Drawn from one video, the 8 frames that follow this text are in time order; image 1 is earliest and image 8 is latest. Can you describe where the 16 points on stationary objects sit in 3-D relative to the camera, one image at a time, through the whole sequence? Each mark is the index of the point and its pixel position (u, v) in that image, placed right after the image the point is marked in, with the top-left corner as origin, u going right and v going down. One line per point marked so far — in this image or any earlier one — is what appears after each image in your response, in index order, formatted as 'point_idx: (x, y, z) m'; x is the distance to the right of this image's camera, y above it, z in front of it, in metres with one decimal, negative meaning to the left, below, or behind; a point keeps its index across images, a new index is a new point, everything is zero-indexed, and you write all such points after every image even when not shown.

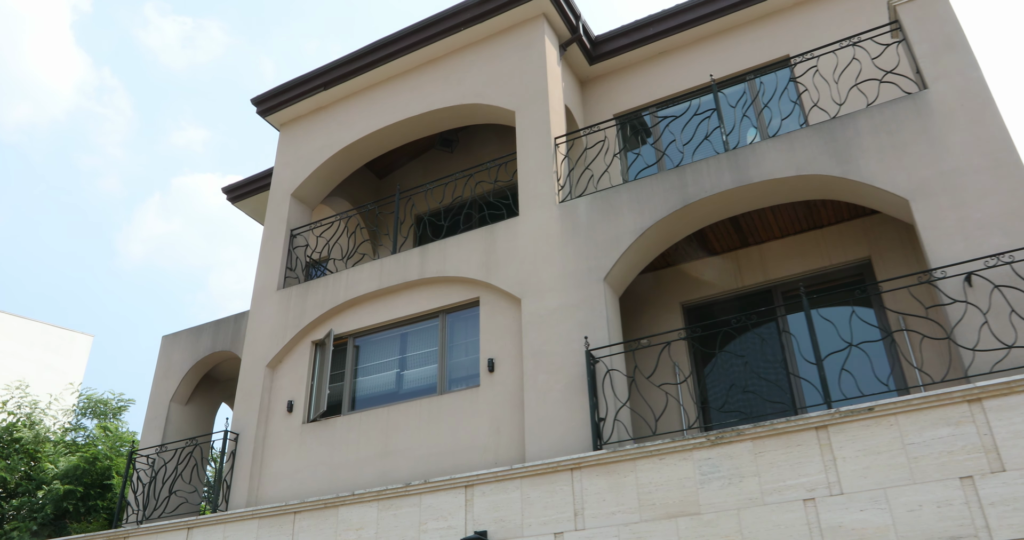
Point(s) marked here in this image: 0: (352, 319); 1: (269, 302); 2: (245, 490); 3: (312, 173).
0: (-2.3, -0.7, +10.8) m
1: (-3.7, -0.5, +11.5) m
2: (-3.5, -2.9, +10.1) m
3: (-3.3, +1.6, +12.5) m
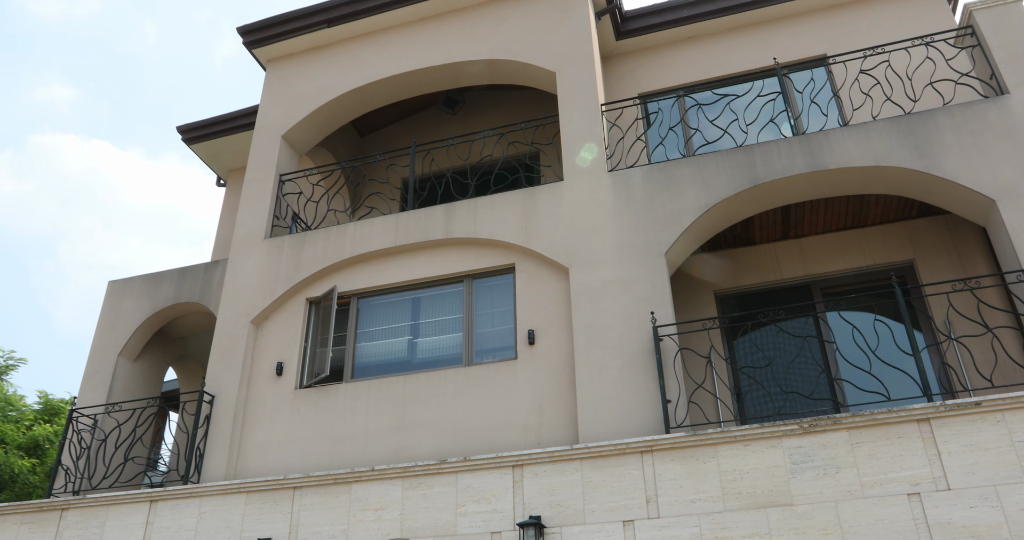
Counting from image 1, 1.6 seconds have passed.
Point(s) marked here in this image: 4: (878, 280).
0: (-2.0, -0.1, +9.7) m
1: (-3.5, +0.3, +10.1) m
2: (-3.3, -2.2, +8.7) m
3: (-3.0, +2.3, +11.2) m
4: (+4.5, -0.1, +9.4) m
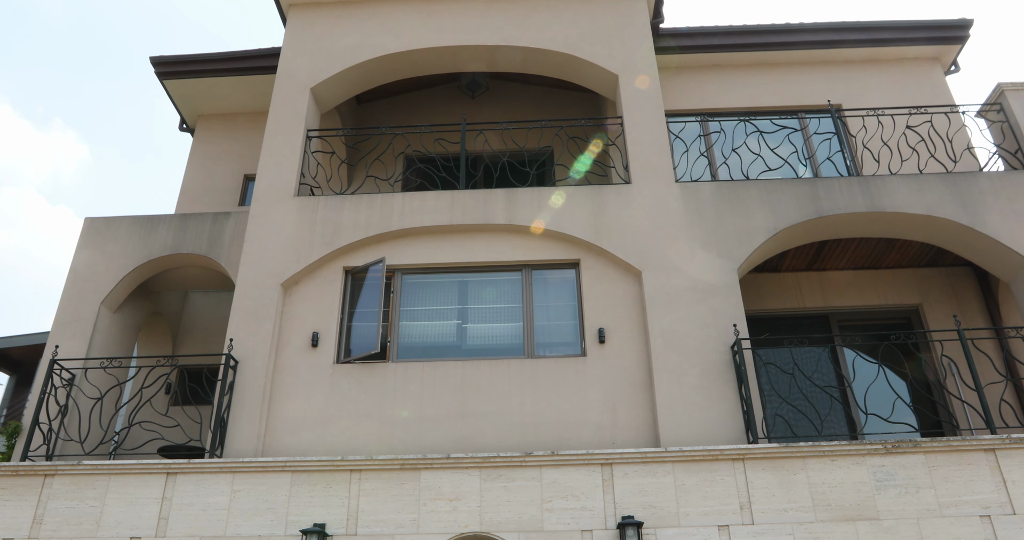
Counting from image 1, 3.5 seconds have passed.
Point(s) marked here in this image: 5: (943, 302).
0: (-1.3, +0.2, +9.1) m
1: (-2.8, +0.8, +9.2) m
2: (-2.7, -1.7, +7.9) m
3: (-2.4, +2.7, +10.4) m
4: (+5.1, -0.6, +10.2) m
5: (+5.7, -0.4, +10.0) m
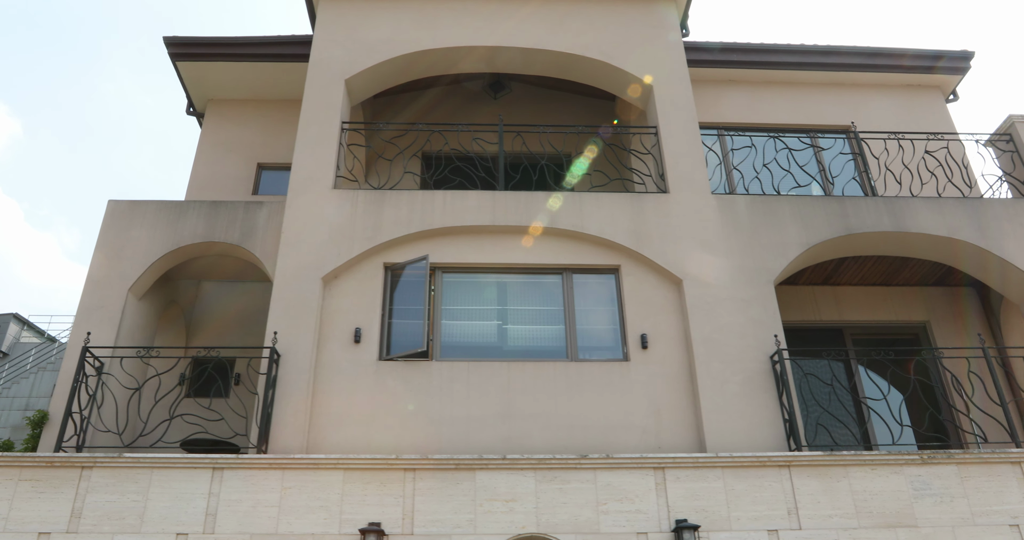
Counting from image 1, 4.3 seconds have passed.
0: (-0.8, +0.2, +9.1) m
1: (-2.3, +0.8, +9.1) m
2: (-2.2, -1.6, +7.7) m
3: (-1.9, +2.8, +10.3) m
4: (+5.4, -0.9, +10.7) m
5: (+6.1, -0.7, +10.5) m
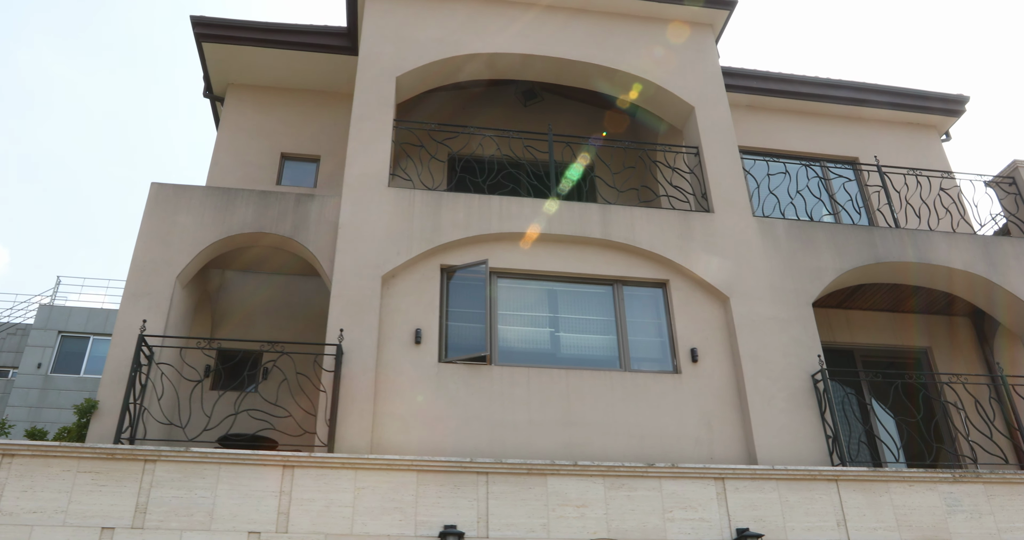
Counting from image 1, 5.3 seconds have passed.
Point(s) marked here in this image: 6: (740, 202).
0: (-0.2, +0.2, +9.2) m
1: (-1.6, +0.9, +9.0) m
2: (-1.5, -1.6, +7.7) m
3: (-1.2, +2.8, +10.2) m
4: (+5.8, -1.3, +11.3) m
5: (+6.5, -1.1, +11.3) m
6: (+3.0, +0.9, +9.9) m
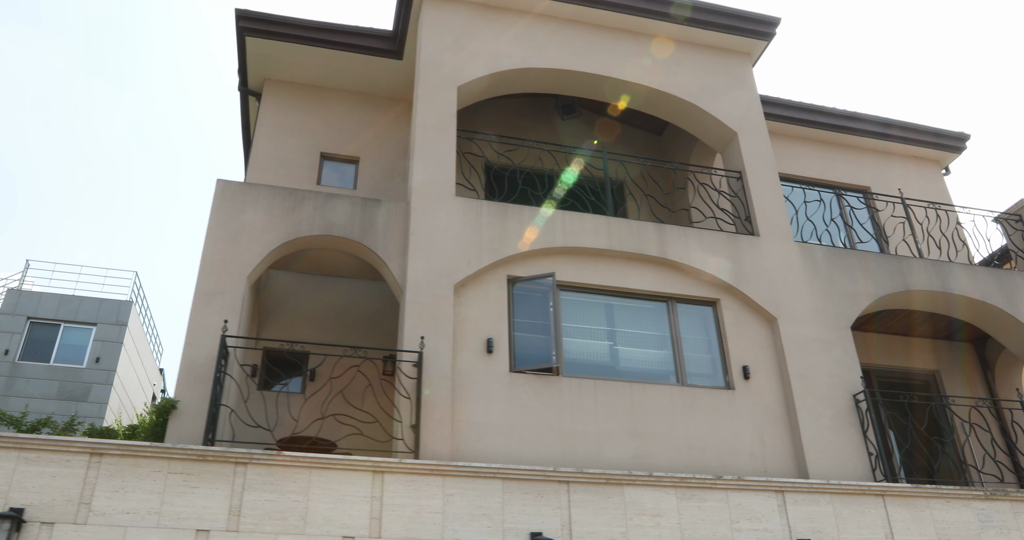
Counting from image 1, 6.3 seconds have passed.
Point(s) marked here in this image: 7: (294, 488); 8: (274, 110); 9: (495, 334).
0: (+0.6, 0.0, +9.4) m
1: (-0.8, +0.8, +9.1) m
2: (-0.7, -1.7, +7.8) m
3: (-0.4, +2.7, +10.4) m
4: (+6.3, -1.7, +12.0) m
5: (+7.0, -1.6, +12.0) m
6: (+3.7, +0.6, +10.4) m
7: (-2.0, -2.0, +7.1) m
8: (-3.8, +2.5, +12.0) m
9: (-0.2, -0.7, +8.7) m
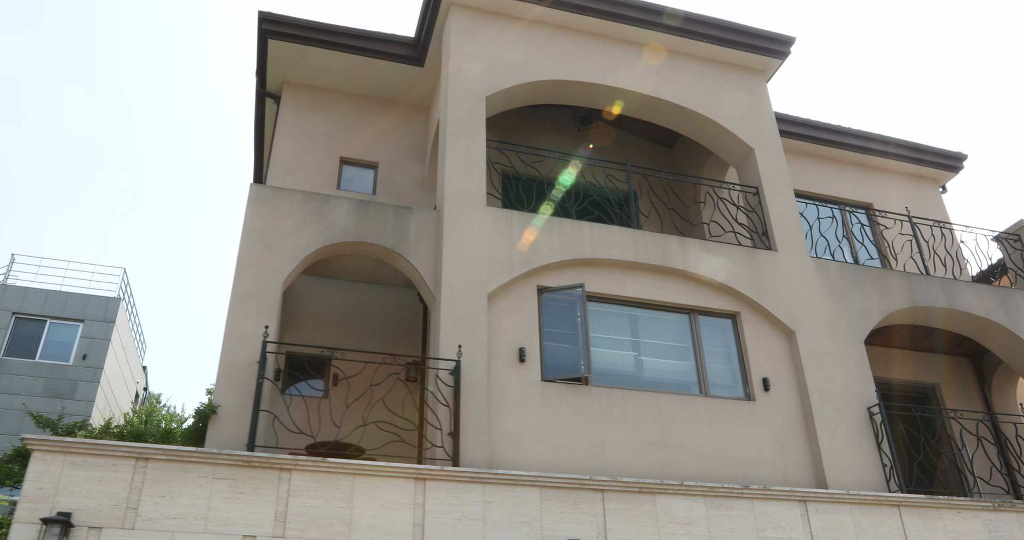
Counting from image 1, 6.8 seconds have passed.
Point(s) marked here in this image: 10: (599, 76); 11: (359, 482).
0: (+1.0, -0.1, +9.6) m
1: (-0.4, +0.7, +9.3) m
2: (-0.3, -1.8, +7.9) m
3: (0.0, +2.6, +10.5) m
4: (+6.5, -2.0, +12.4) m
5: (+7.2, -1.8, +12.4) m
6: (+4.0, +0.4, +10.6) m
7: (-1.6, -2.1, +7.1) m
8: (-3.5, +2.5, +12.0) m
9: (+0.2, -0.8, +8.8) m
10: (+1.3, +2.9, +11.2) m
11: (-1.5, -2.0, +7.2) m
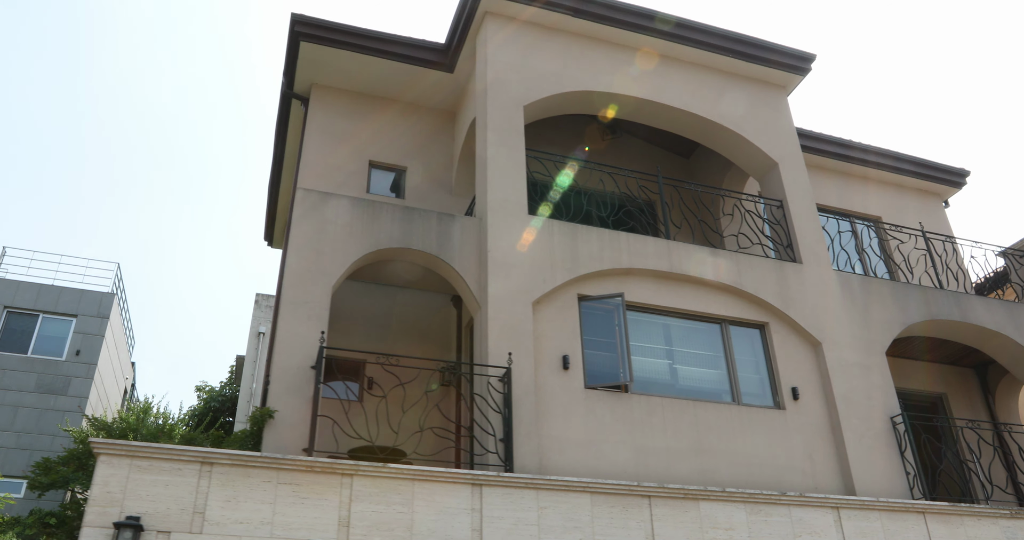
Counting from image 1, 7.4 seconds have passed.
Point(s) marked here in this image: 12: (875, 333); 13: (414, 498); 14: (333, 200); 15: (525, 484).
0: (+1.4, -0.2, +9.7) m
1: (+0.1, +0.6, +9.4) m
2: (+0.2, -1.9, +8.1) m
3: (+0.5, +2.5, +10.7) m
4: (+6.9, -2.2, +12.8) m
5: (+7.6, -2.1, +12.9) m
6: (+4.5, +0.2, +11.0) m
7: (-1.1, -2.2, +7.2) m
8: (-3.0, +2.5, +12.1) m
9: (+0.7, -1.0, +9.0) m
10: (+1.8, +2.7, +11.4) m
11: (-0.9, -2.1, +7.3) m
12: (+5.1, -0.9, +10.6) m
13: (-0.9, -2.2, +7.3) m
14: (-2.2, +0.8, +9.1) m
15: (+0.1, -2.2, +7.6) m
